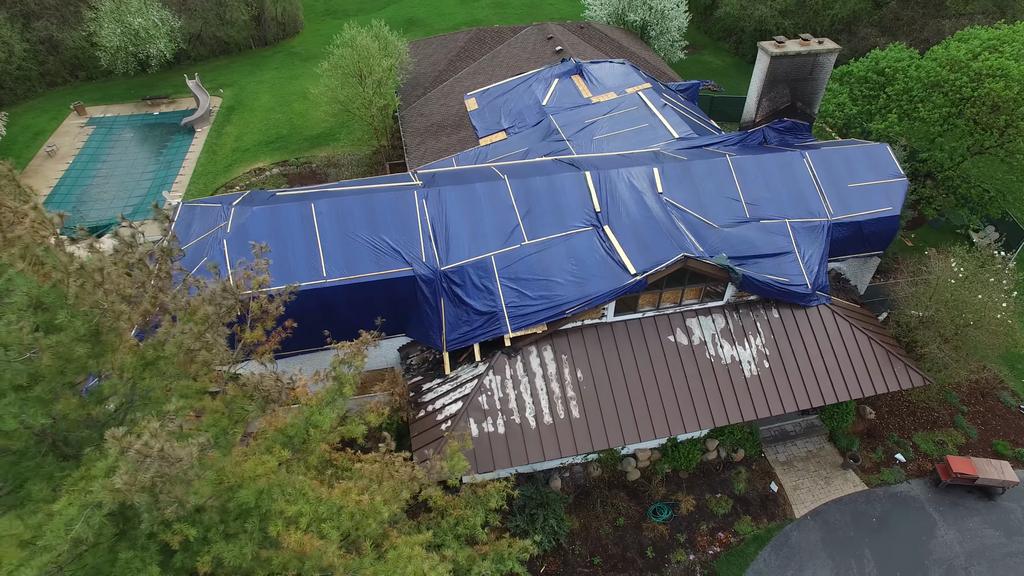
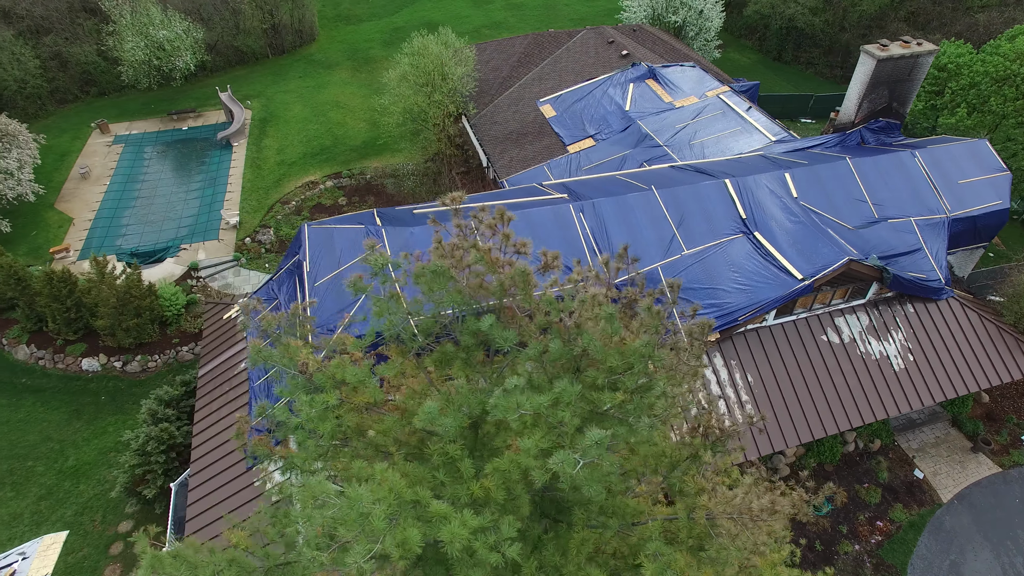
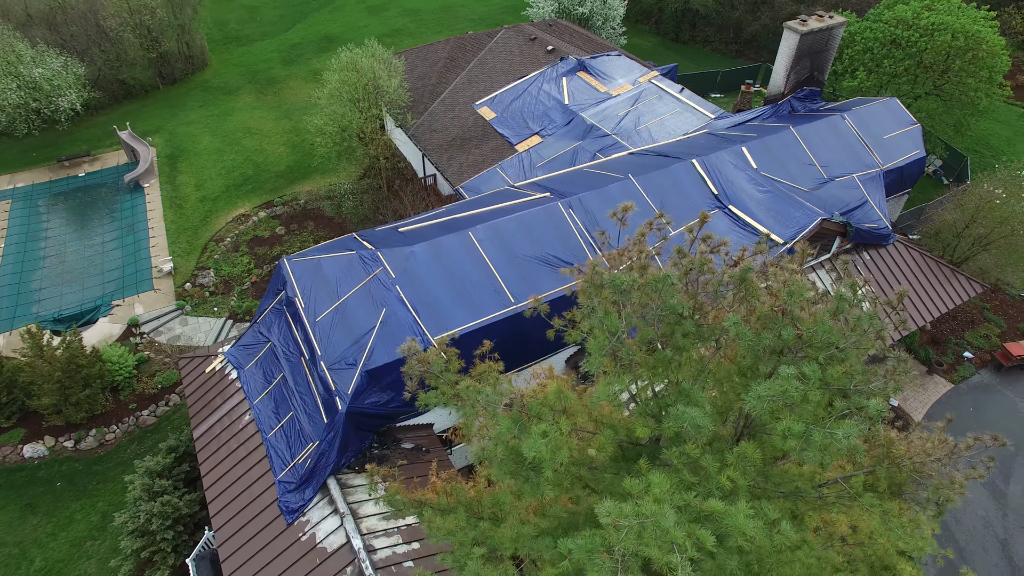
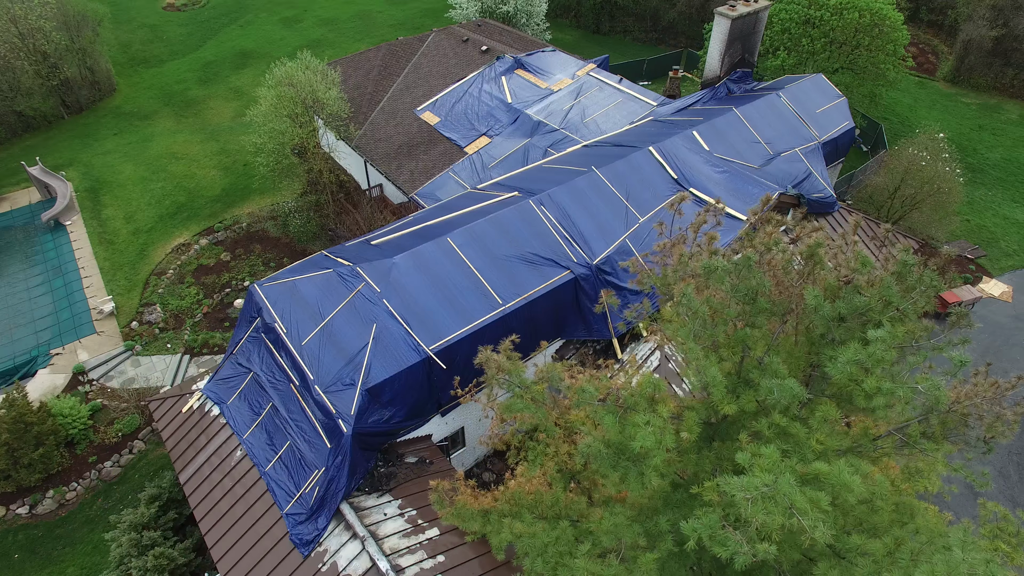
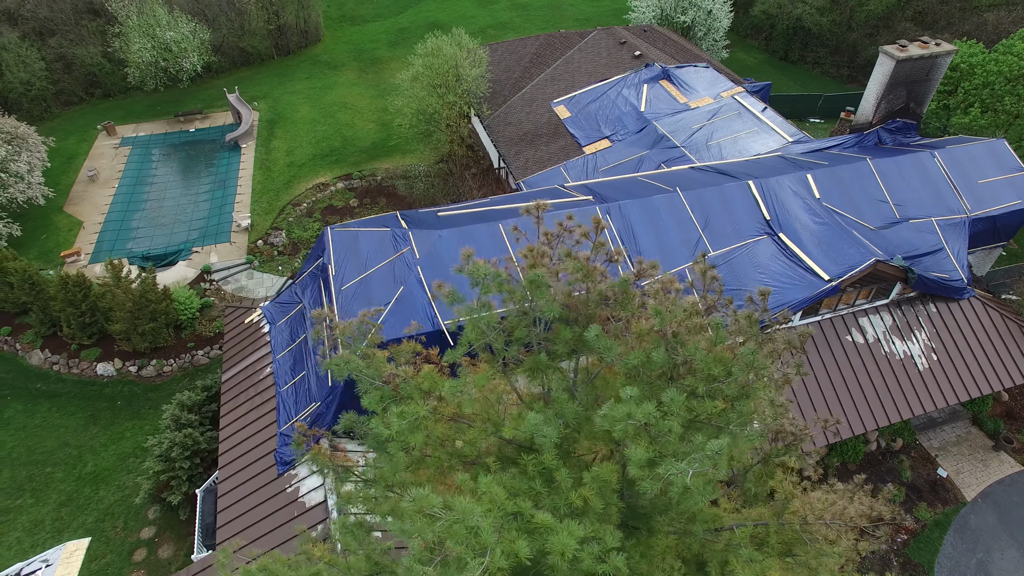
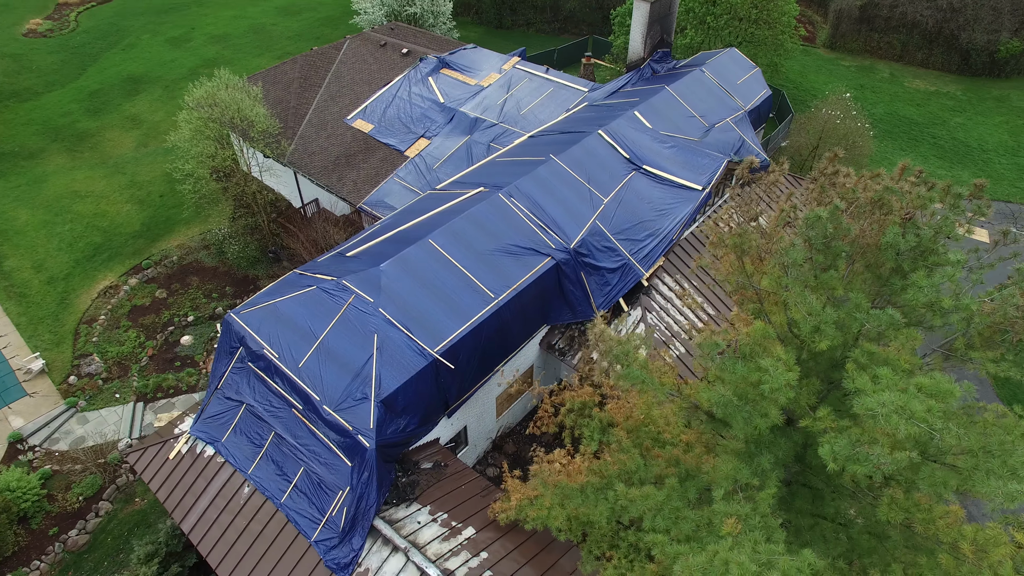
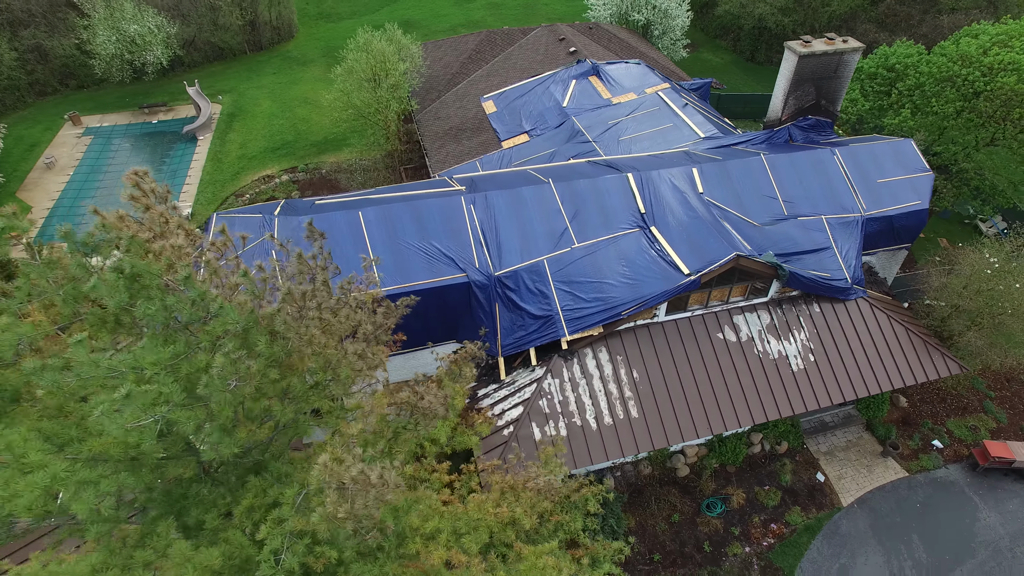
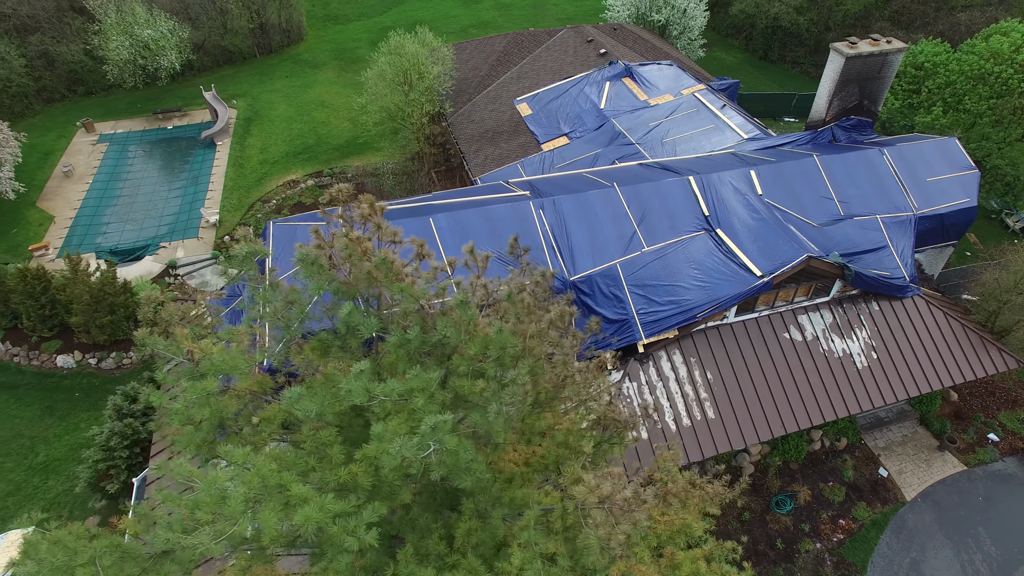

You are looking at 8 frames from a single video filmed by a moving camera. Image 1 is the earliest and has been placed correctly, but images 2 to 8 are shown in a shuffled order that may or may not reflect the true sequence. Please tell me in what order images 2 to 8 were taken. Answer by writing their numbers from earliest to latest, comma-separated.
7, 8, 2, 5, 3, 4, 6
